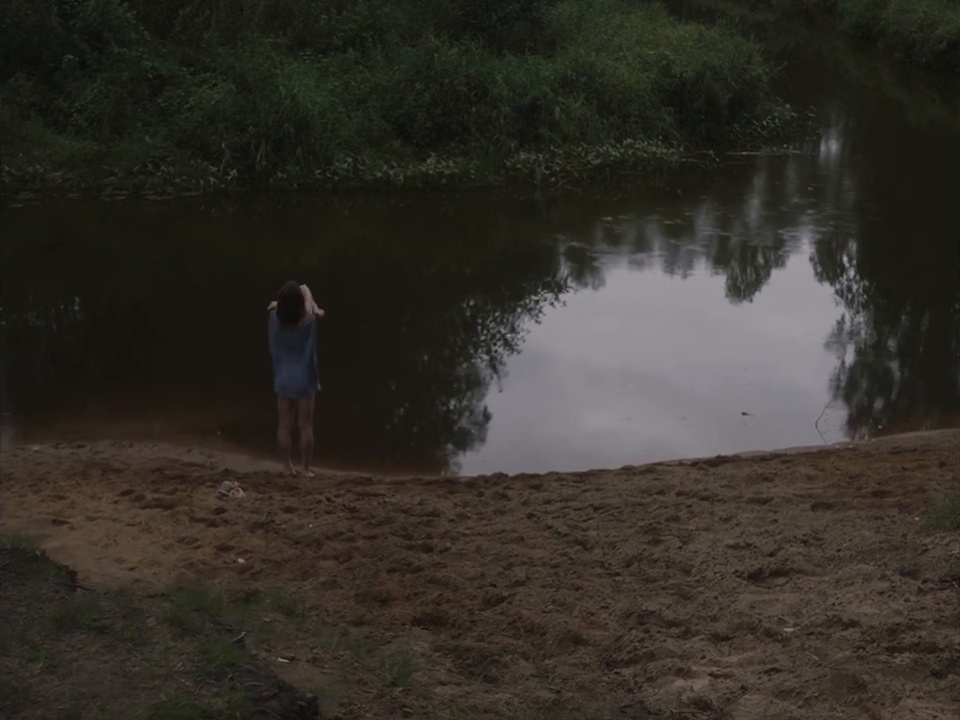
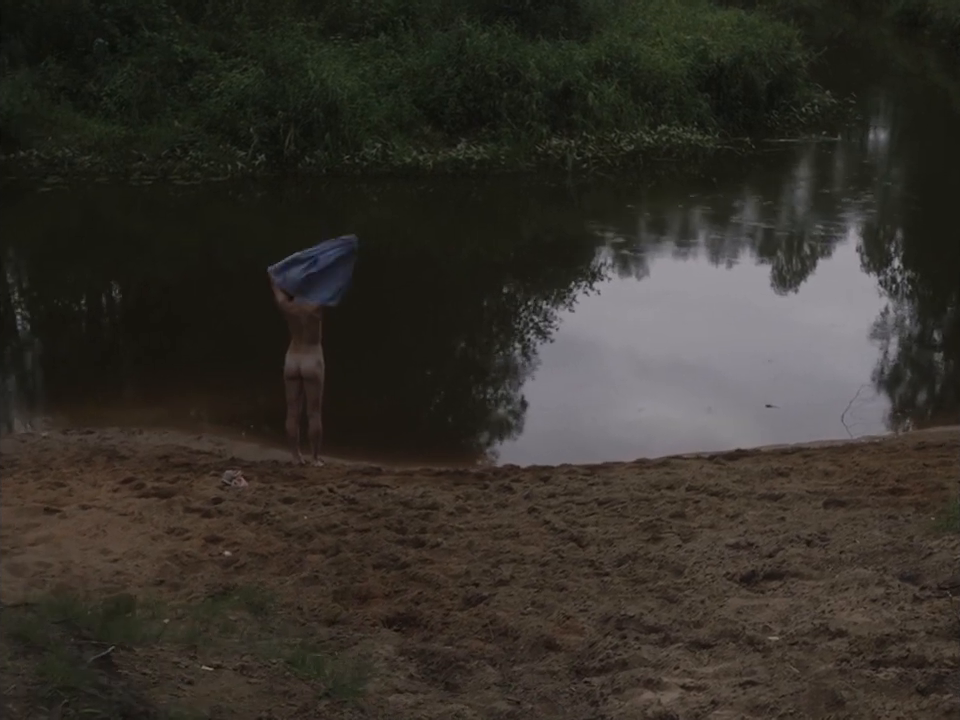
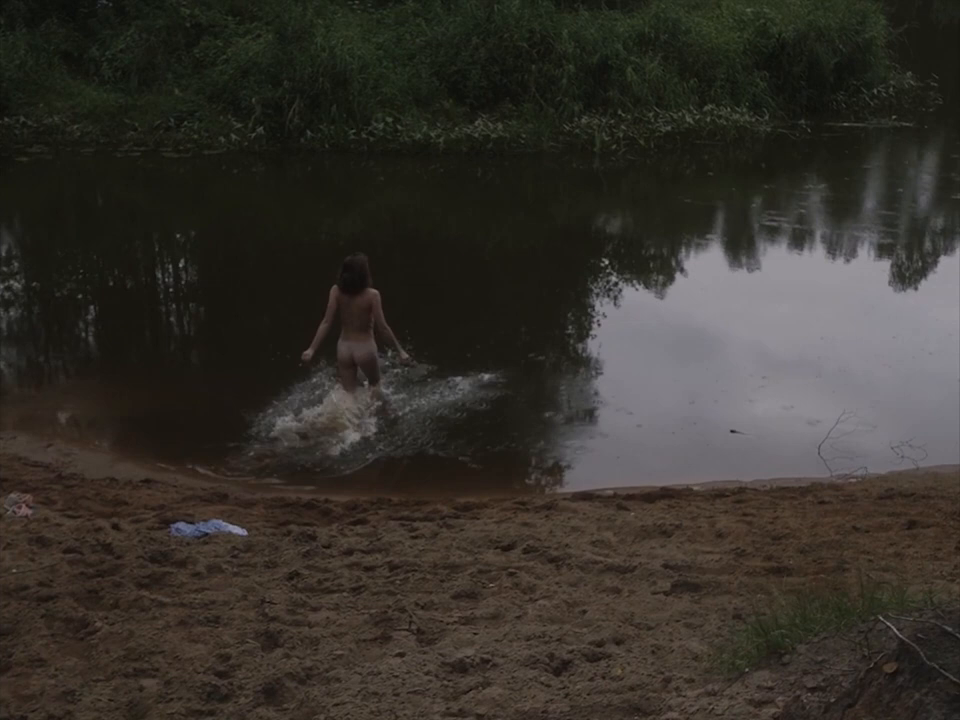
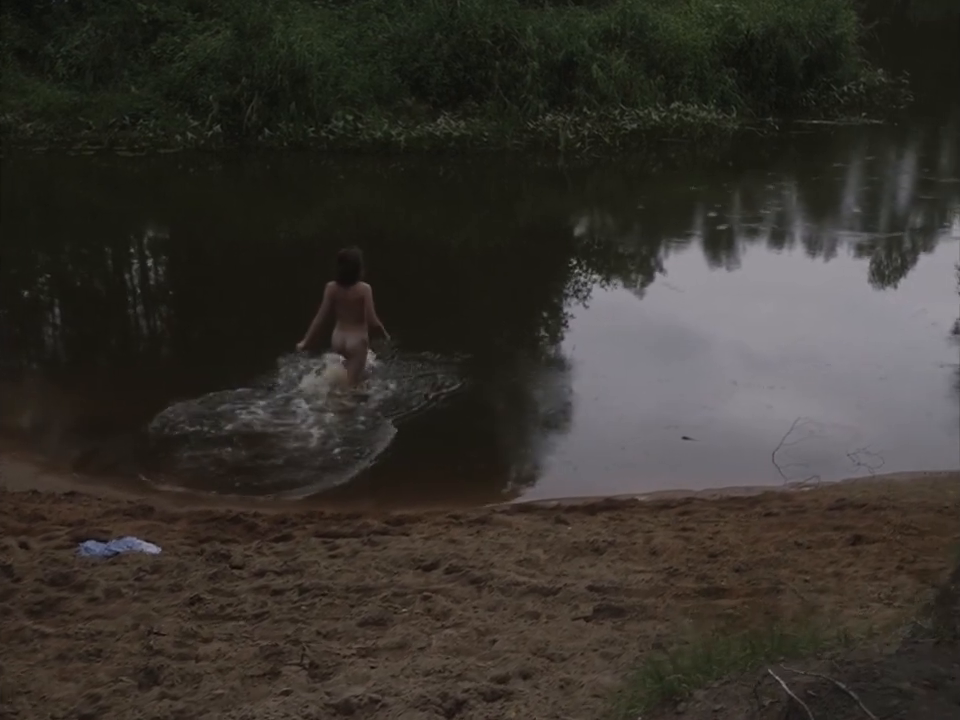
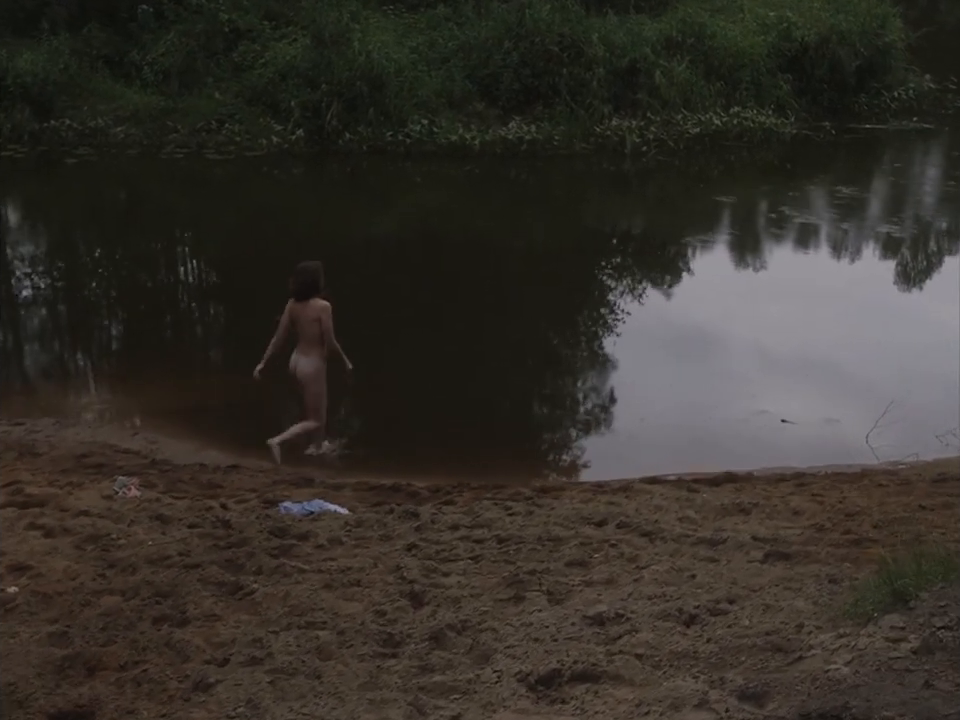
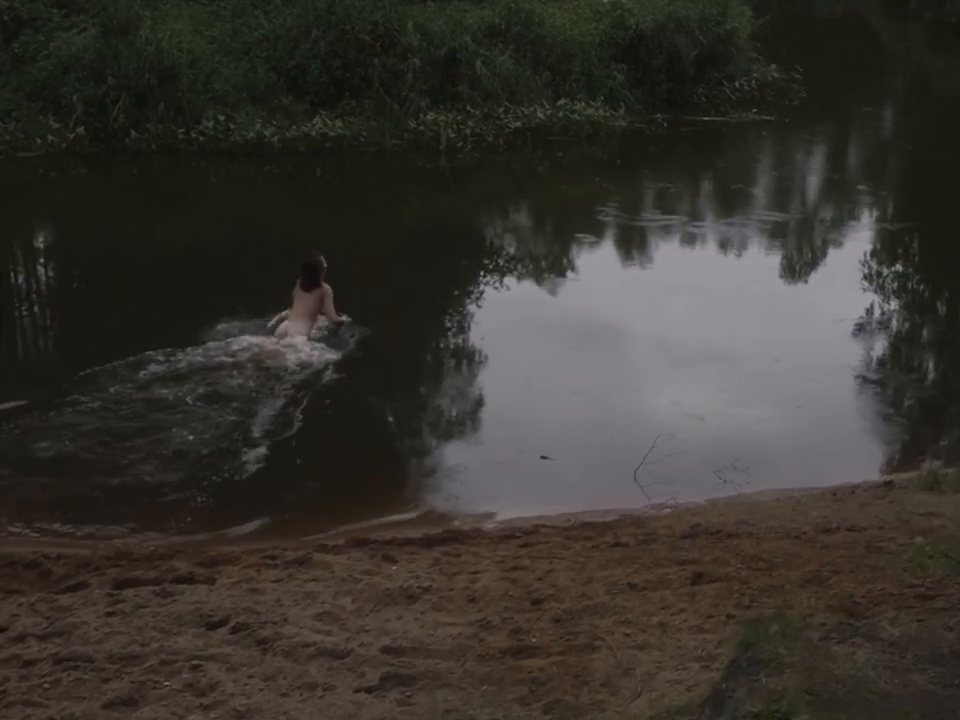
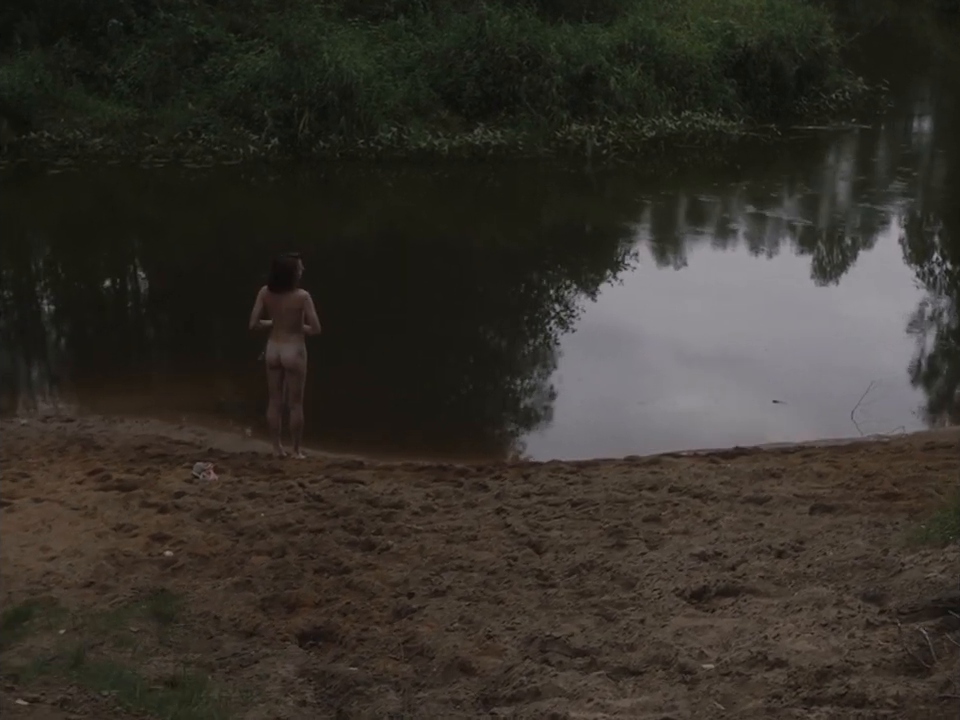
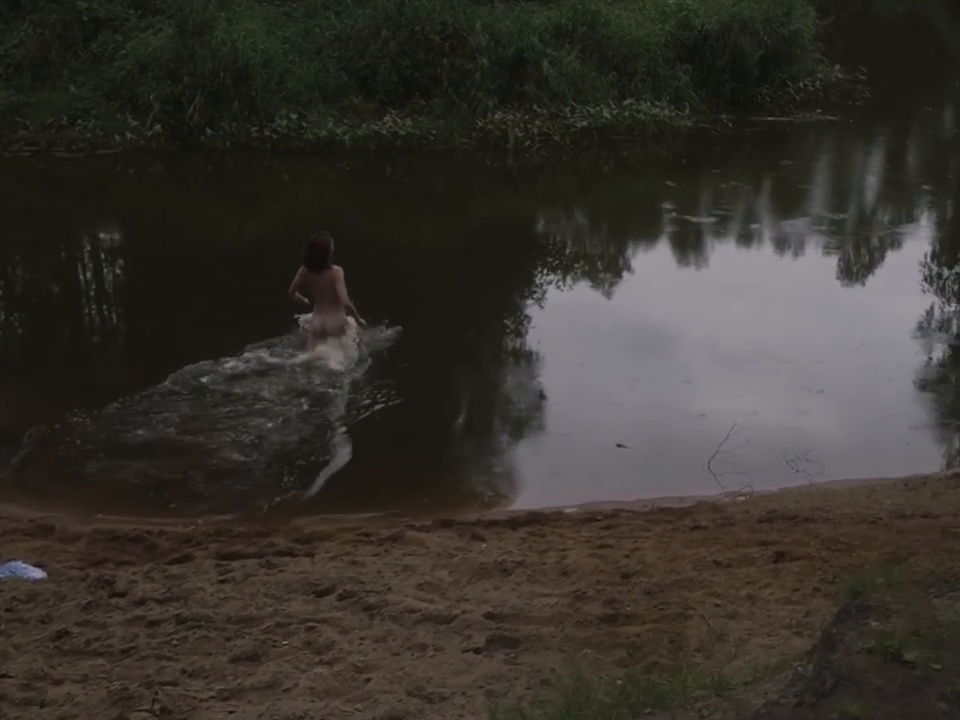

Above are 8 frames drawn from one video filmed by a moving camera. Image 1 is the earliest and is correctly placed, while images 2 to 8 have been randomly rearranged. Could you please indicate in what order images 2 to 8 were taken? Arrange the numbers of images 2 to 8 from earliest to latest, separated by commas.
2, 7, 5, 3, 4, 8, 6
